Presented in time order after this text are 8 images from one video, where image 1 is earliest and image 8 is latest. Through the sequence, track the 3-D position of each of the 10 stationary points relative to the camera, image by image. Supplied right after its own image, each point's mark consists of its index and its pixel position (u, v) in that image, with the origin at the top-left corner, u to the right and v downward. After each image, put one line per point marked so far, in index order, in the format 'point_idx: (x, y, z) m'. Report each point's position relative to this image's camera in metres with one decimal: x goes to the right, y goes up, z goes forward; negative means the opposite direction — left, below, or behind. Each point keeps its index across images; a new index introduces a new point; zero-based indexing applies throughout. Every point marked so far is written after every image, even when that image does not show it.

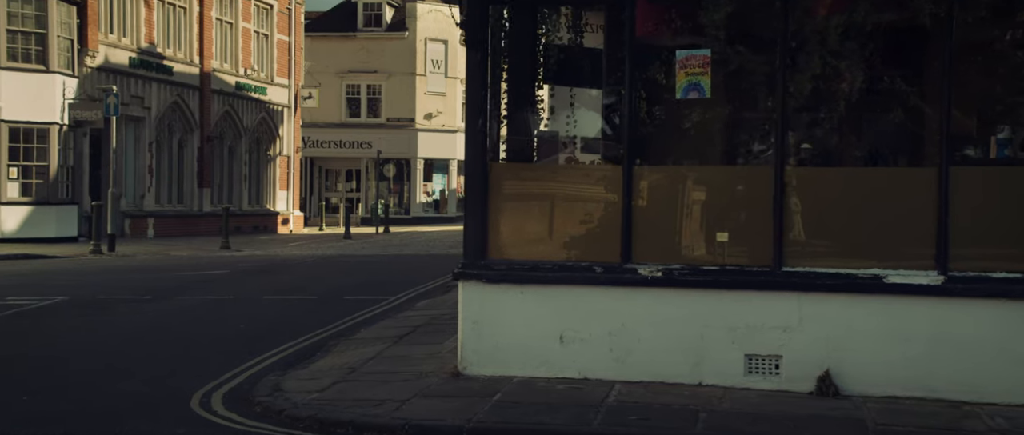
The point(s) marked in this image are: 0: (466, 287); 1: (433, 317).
0: (-0.4, -0.6, +9.9) m
1: (-0.9, -1.2, +14.3) m
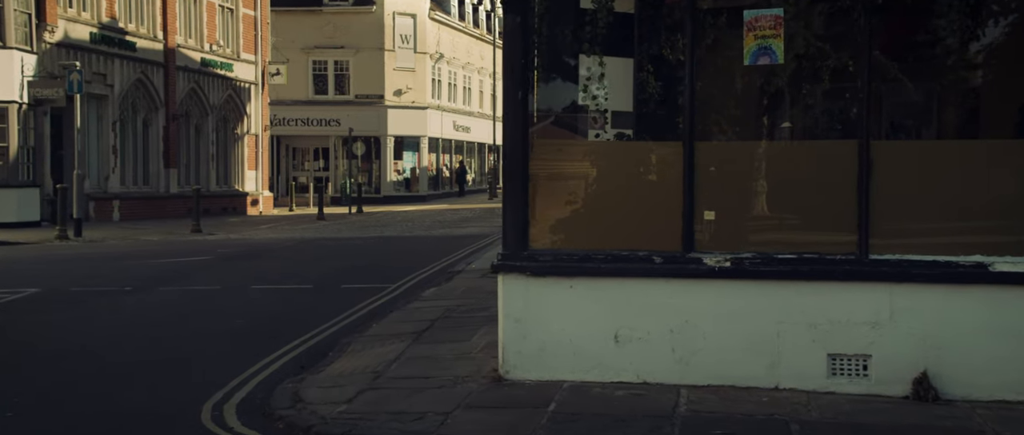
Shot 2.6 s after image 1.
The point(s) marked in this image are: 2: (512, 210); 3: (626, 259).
0: (0.0, -0.4, +8.7) m
1: (-0.7, -1.0, +13.1) m
2: (0.0, +0.1, +8.7) m
3: (+0.8, -0.3, +8.6) m
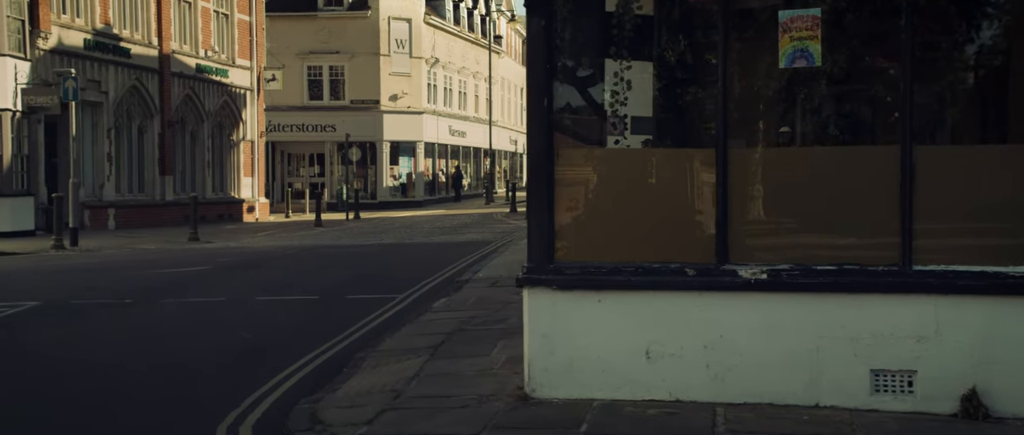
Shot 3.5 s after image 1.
0: (+0.1, -0.5, +8.4) m
1: (-0.5, -1.1, +12.8) m
2: (+0.2, 0.0, +8.4) m
3: (+1.0, -0.4, +8.2) m
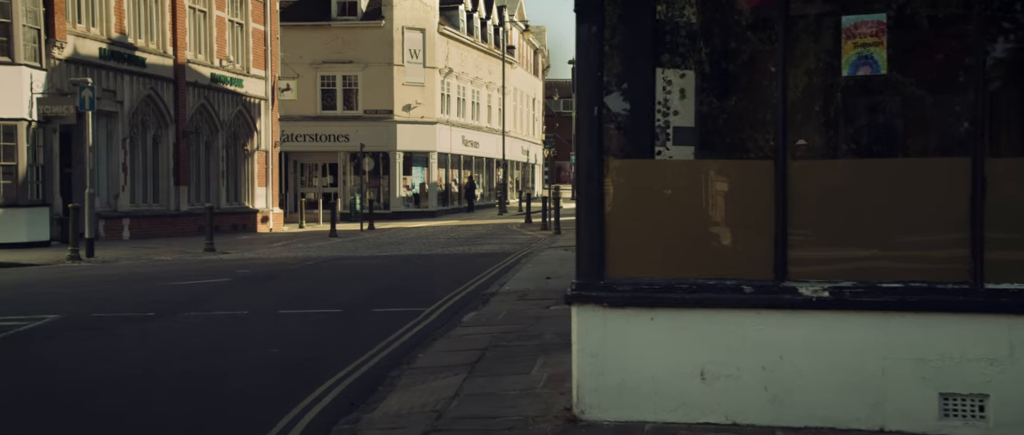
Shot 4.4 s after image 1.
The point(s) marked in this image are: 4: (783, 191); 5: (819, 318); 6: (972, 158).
0: (+0.5, -0.6, +8.0) m
1: (-0.2, -1.2, +12.4) m
2: (+0.5, -0.1, +8.0) m
3: (+1.3, -0.4, +7.9) m
4: (+1.7, +0.2, +7.7) m
5: (+1.9, -0.6, +7.7) m
6: (+2.8, +0.4, +7.6) m
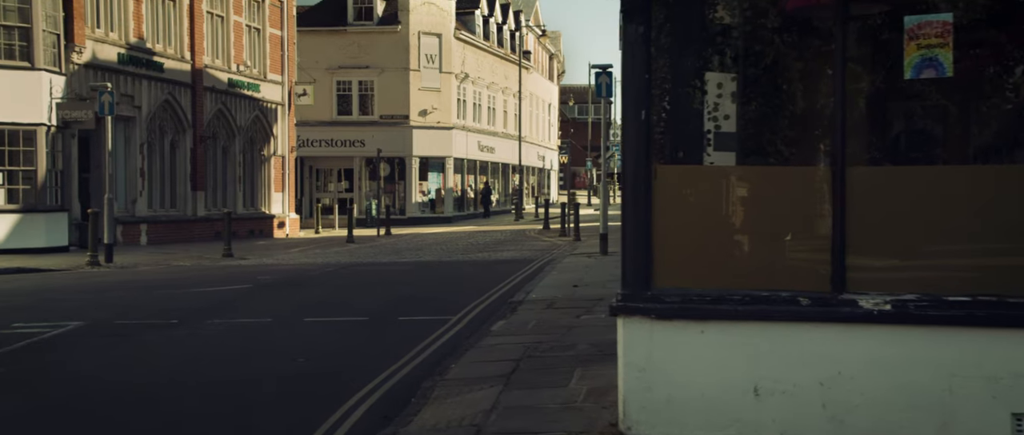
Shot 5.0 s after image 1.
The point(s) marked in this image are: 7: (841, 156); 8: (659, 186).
0: (+0.7, -0.7, +7.8) m
1: (+0.1, -1.3, +12.2) m
2: (+0.8, -0.2, +7.8) m
3: (+1.6, -0.5, +7.6) m
4: (+2.0, +0.1, +7.5) m
5: (+2.2, -0.7, +7.4) m
6: (+3.1, +0.3, +7.4) m
7: (+2.0, +0.4, +7.5) m
8: (+0.9, +0.2, +7.8) m
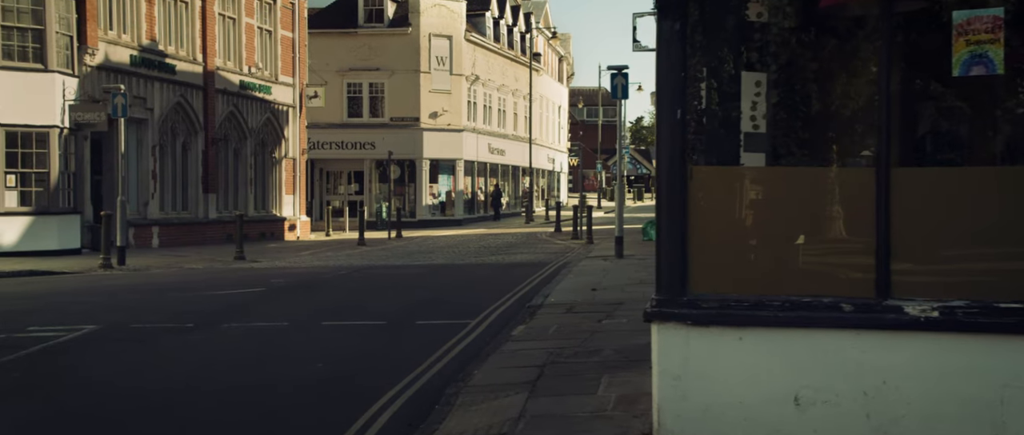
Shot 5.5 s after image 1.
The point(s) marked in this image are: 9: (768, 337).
0: (+0.9, -0.7, +7.6) m
1: (+0.4, -1.3, +12.0) m
2: (+1.0, -0.2, +7.6) m
3: (+1.8, -0.5, +7.4) m
4: (+2.2, +0.1, +7.3) m
5: (+2.4, -0.7, +7.3) m
6: (+3.3, +0.3, +7.2) m
7: (+2.2, +0.3, +7.3) m
8: (+1.1, +0.2, +7.6) m
9: (+1.5, -0.7, +7.5) m
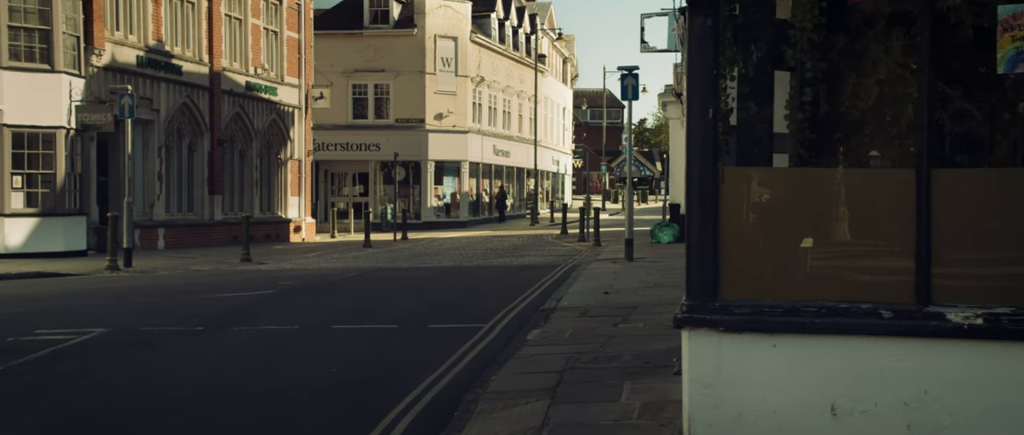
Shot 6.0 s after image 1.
0: (+1.1, -0.7, +7.4) m
1: (+0.5, -1.3, +11.8) m
2: (+1.1, -0.2, +7.4) m
3: (+1.9, -0.6, +7.3) m
4: (+2.3, +0.1, +7.1) m
5: (+2.5, -0.7, +7.1) m
6: (+3.5, +0.2, +7.0) m
7: (+2.3, +0.3, +7.1) m
8: (+1.3, +0.1, +7.4) m
9: (+1.7, -0.7, +7.3) m
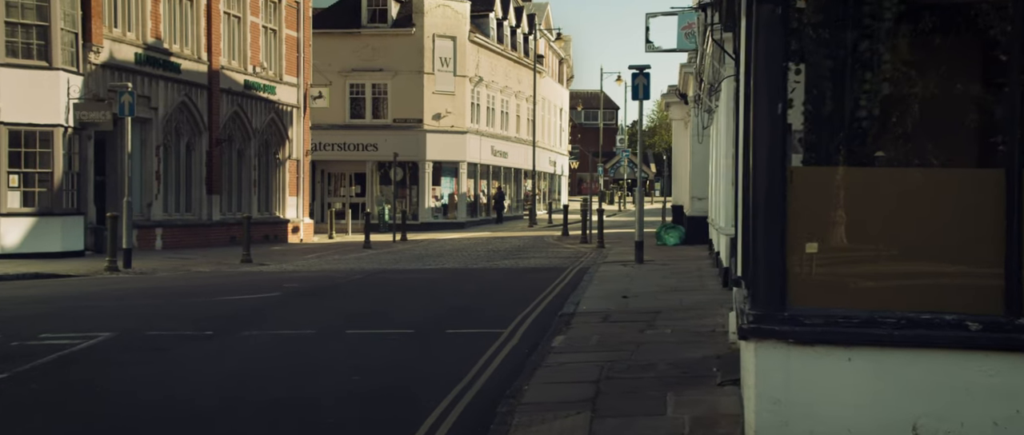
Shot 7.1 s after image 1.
0: (+1.4, -0.7, +6.9) m
1: (+0.8, -1.4, +11.3) m
2: (+1.4, -0.2, +7.0) m
3: (+2.2, -0.6, +6.8) m
4: (+2.7, 0.0, +6.6) m
5: (+2.9, -0.8, +6.6) m
6: (+3.8, +0.2, +6.5) m
7: (+2.7, +0.3, +6.6) m
8: (+1.6, +0.1, +6.9) m
9: (+2.0, -0.8, +6.8) m
